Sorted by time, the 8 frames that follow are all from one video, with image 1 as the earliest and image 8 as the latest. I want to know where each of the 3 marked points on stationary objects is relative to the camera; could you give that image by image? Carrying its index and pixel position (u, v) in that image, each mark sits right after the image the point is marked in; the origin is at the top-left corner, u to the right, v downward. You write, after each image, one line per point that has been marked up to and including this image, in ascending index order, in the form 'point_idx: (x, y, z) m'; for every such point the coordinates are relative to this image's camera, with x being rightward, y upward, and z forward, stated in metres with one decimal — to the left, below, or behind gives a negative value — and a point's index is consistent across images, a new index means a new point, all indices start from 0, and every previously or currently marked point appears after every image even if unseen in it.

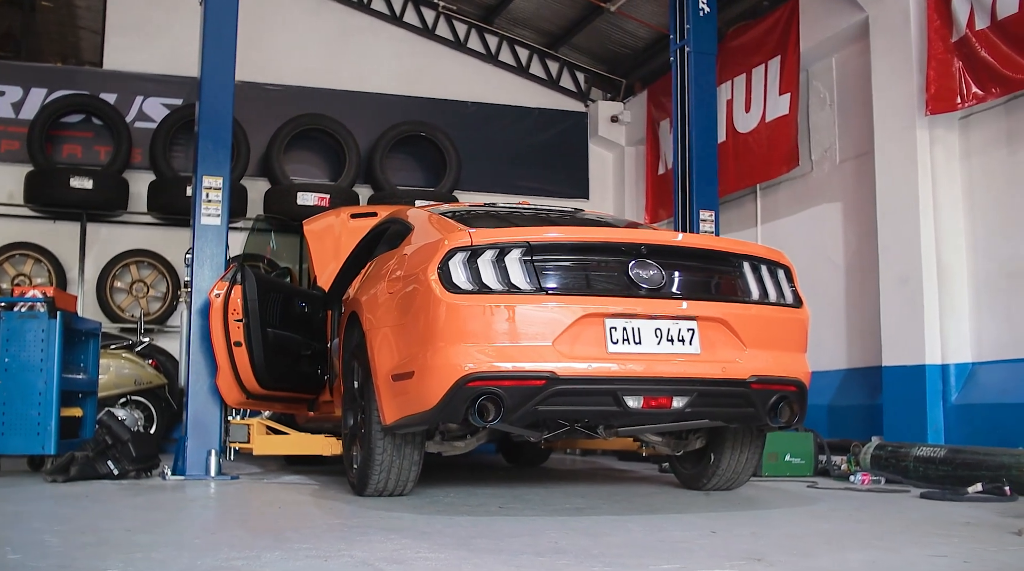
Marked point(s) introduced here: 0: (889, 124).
0: (+2.4, +1.0, +5.7) m
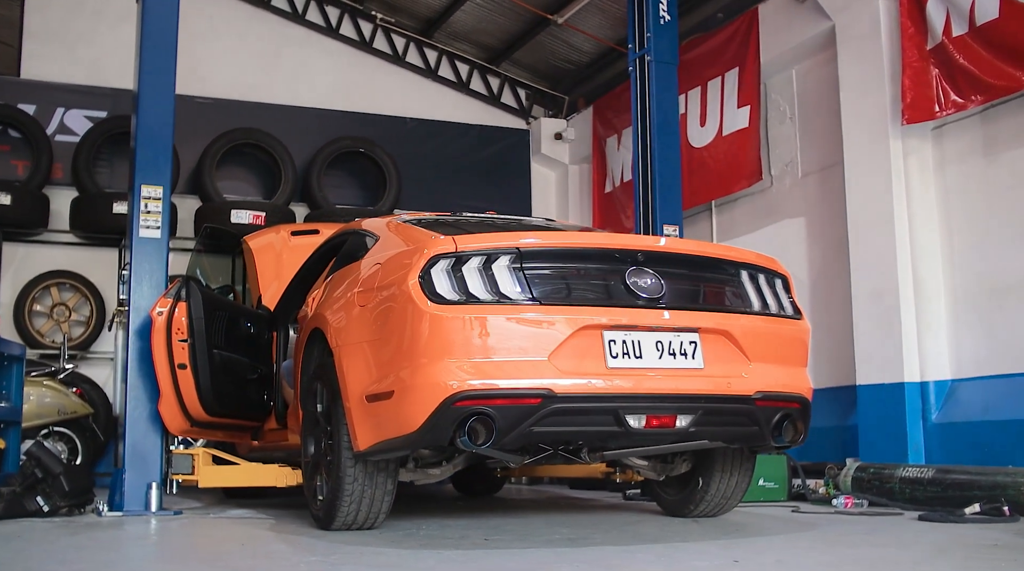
0: (+2.1, +0.9, +5.6) m
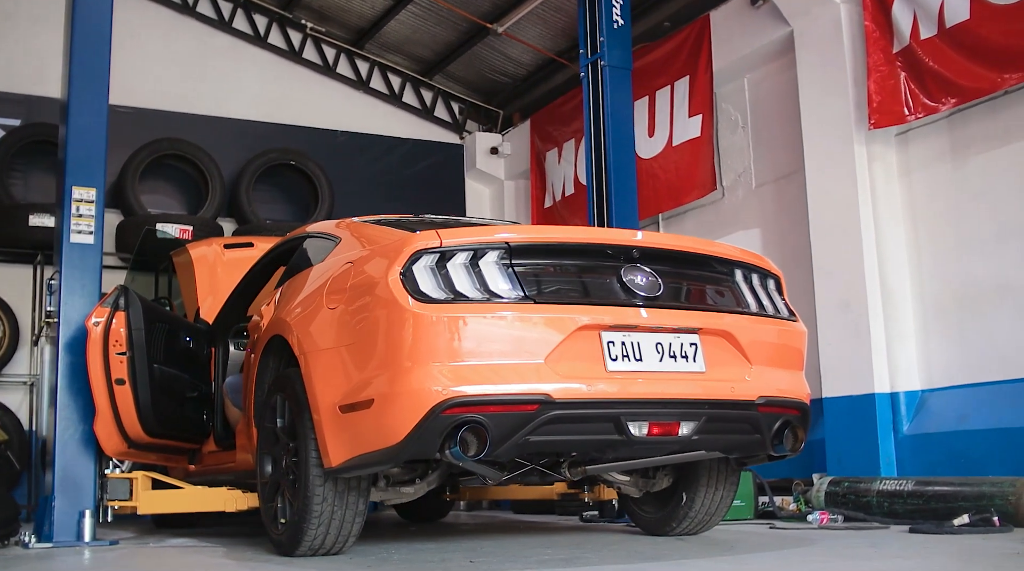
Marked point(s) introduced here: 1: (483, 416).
0: (+1.9, +0.9, +5.6) m
1: (-0.1, -0.4, +2.6) m
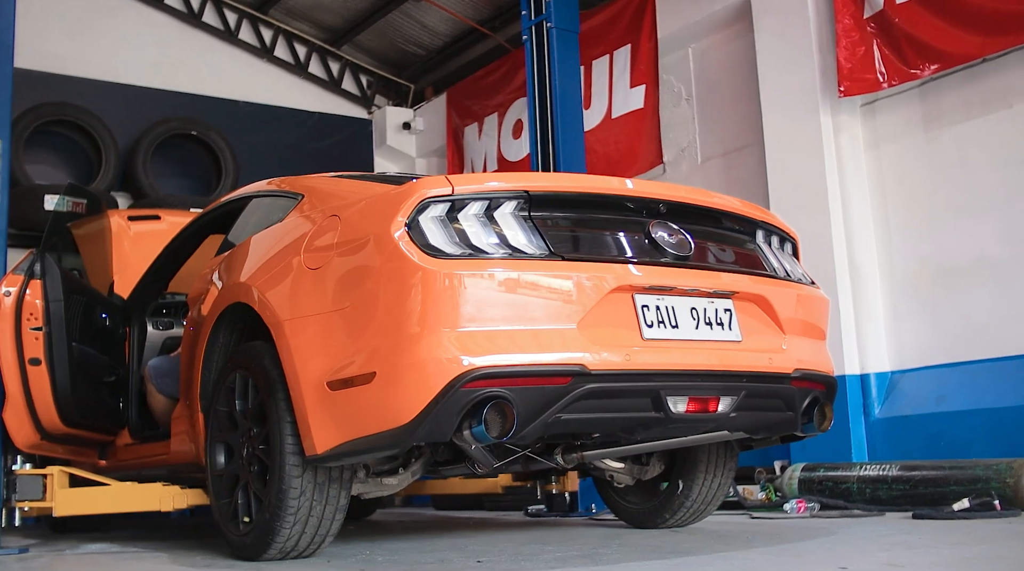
0: (+1.6, +1.0, +5.4) m
1: (0.0, -0.2, +2.2) m
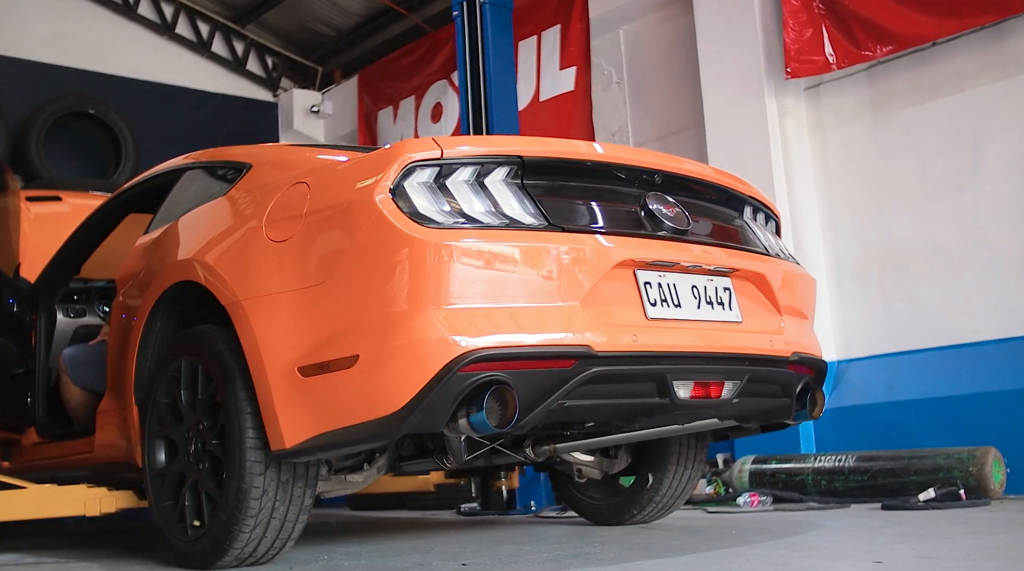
0: (+1.2, +1.1, +5.3) m
1: (0.0, -0.2, +2.0) m
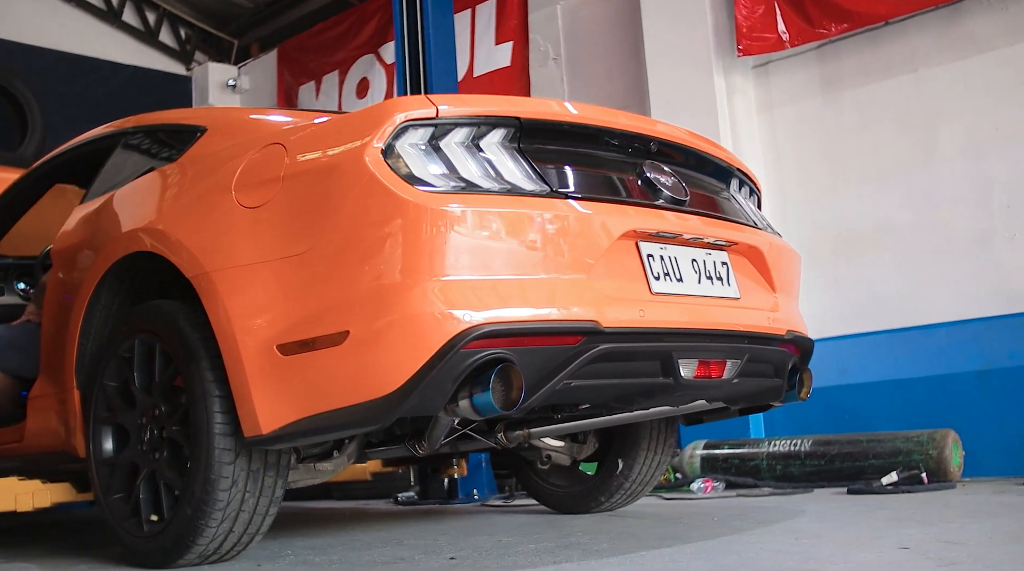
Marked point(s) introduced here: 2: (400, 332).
0: (+0.9, +1.2, +5.3) m
1: (0.0, -0.1, +1.9) m
2: (-0.2, -0.1, +1.8) m
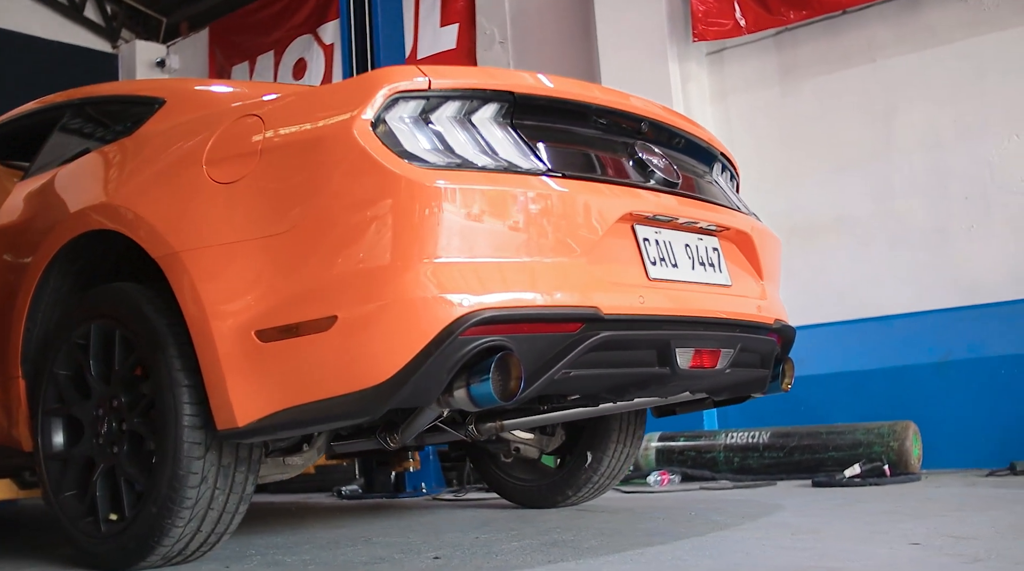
0: (+0.7, +1.2, +5.2) m
1: (0.0, -0.1, +1.8) m
2: (-0.2, -0.1, +1.7) m
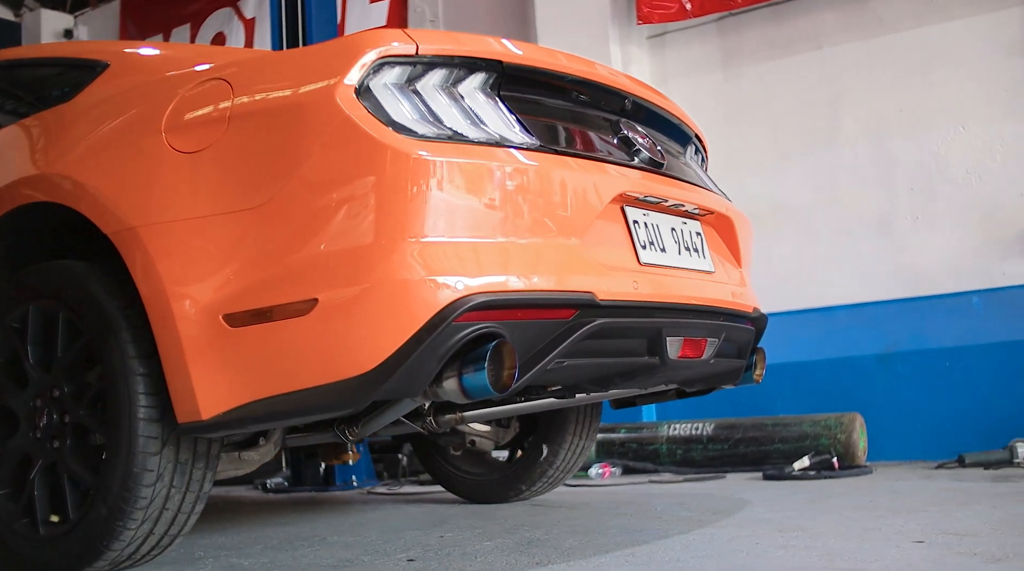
0: (+0.3, +1.3, +5.1) m
1: (0.0, -0.1, +1.6) m
2: (-0.2, 0.0, +1.6) m
